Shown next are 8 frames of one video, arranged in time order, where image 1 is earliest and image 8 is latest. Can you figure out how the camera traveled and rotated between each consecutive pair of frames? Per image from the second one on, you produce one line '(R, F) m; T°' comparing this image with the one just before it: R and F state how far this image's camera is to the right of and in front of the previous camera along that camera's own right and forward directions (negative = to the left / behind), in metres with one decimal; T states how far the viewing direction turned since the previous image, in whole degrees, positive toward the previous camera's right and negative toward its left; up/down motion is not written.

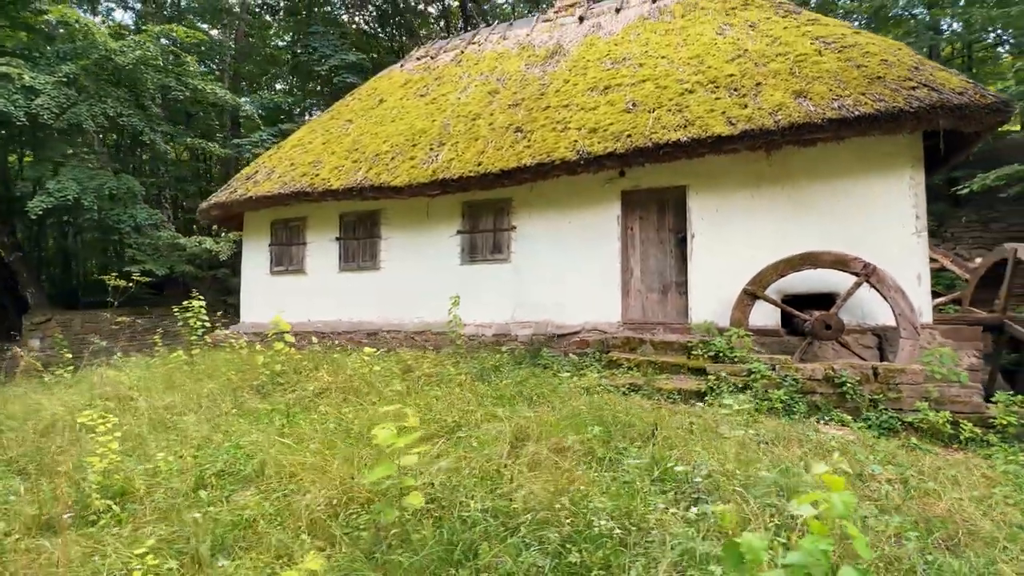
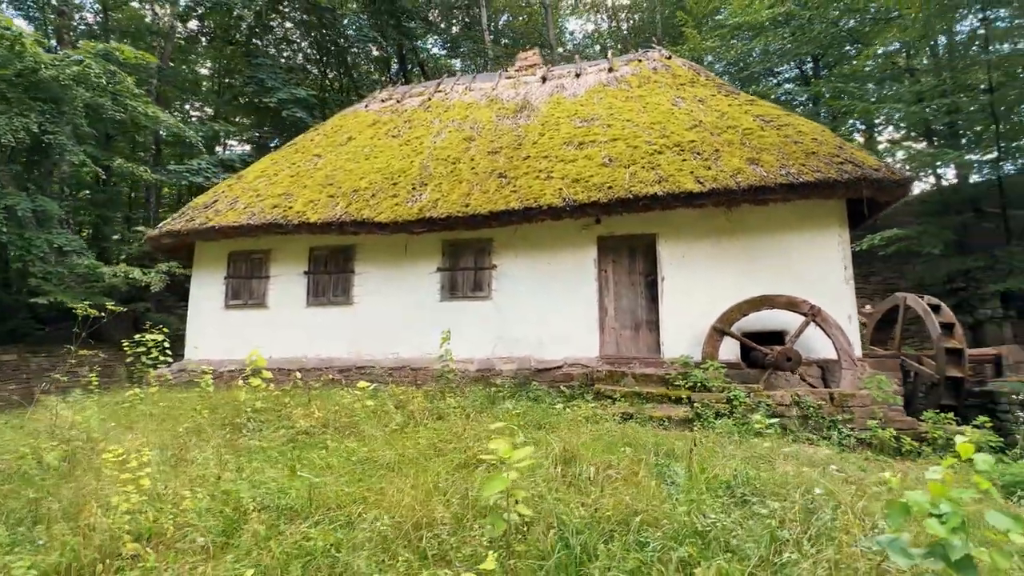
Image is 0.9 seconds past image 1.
(-0.9, -0.2) m; +10°
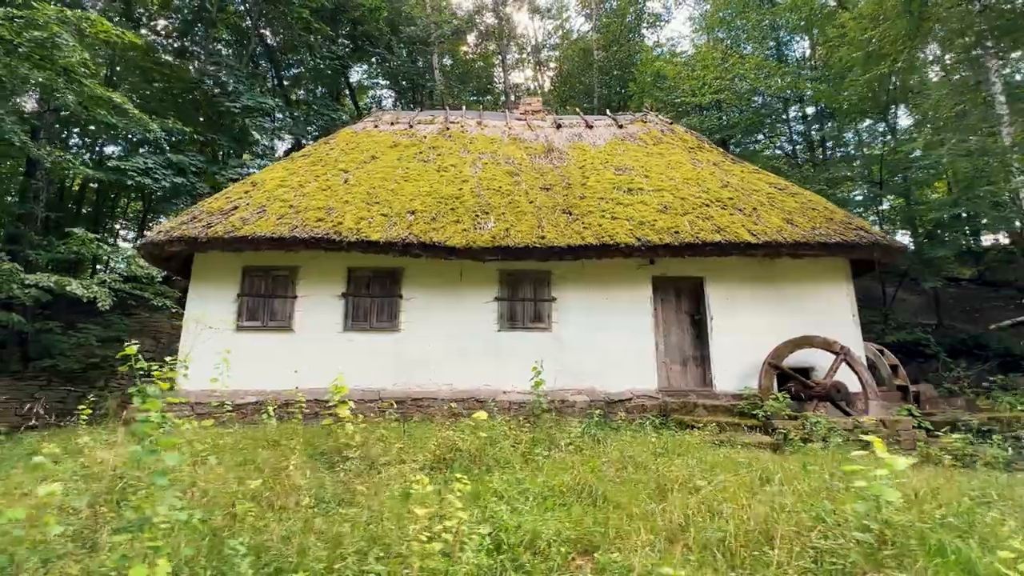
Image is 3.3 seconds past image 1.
(-2.7, +0.3) m; +15°
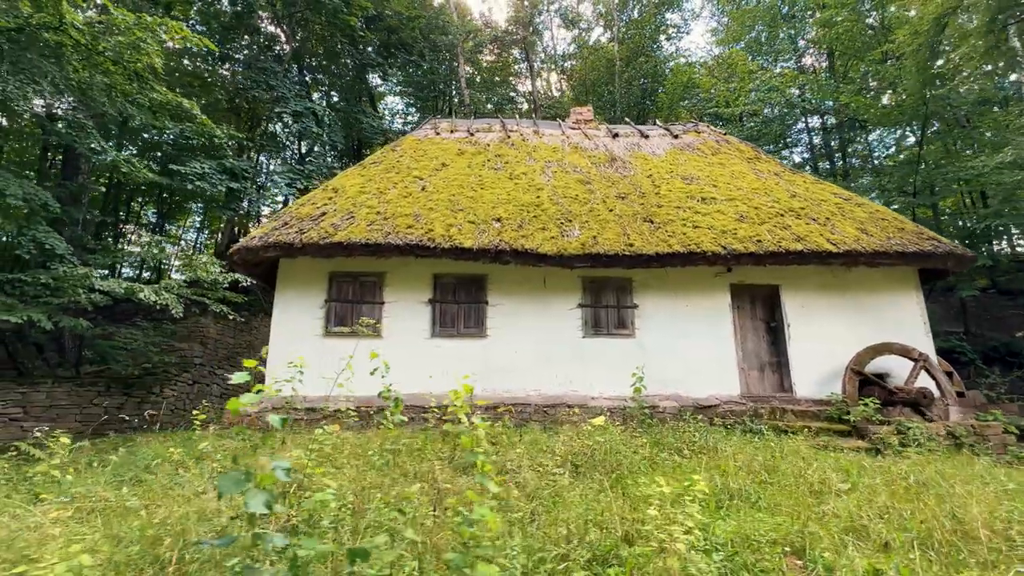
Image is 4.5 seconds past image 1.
(-1.3, -0.1) m; +1°
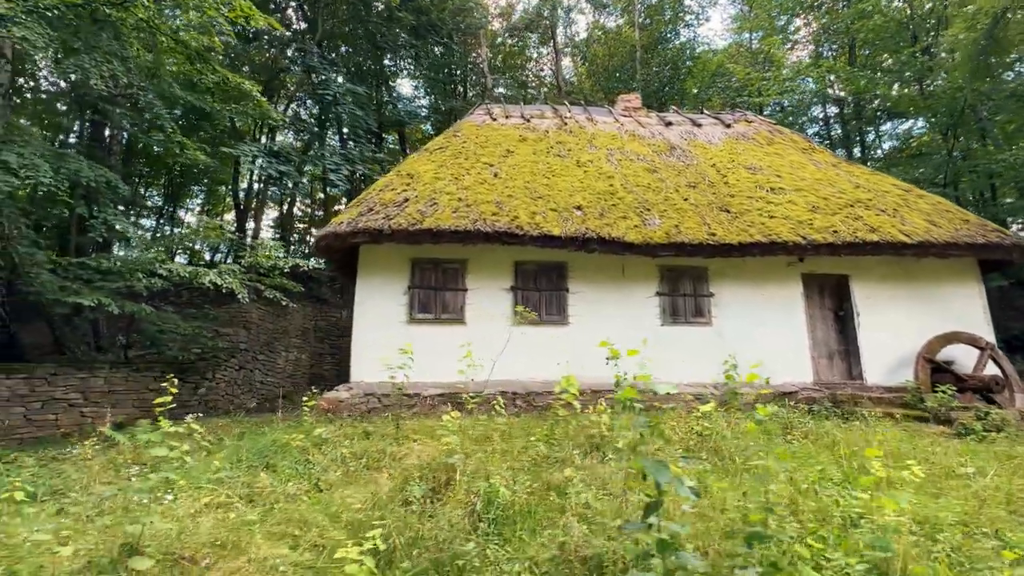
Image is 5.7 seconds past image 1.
(-1.3, 0.0) m; +2°
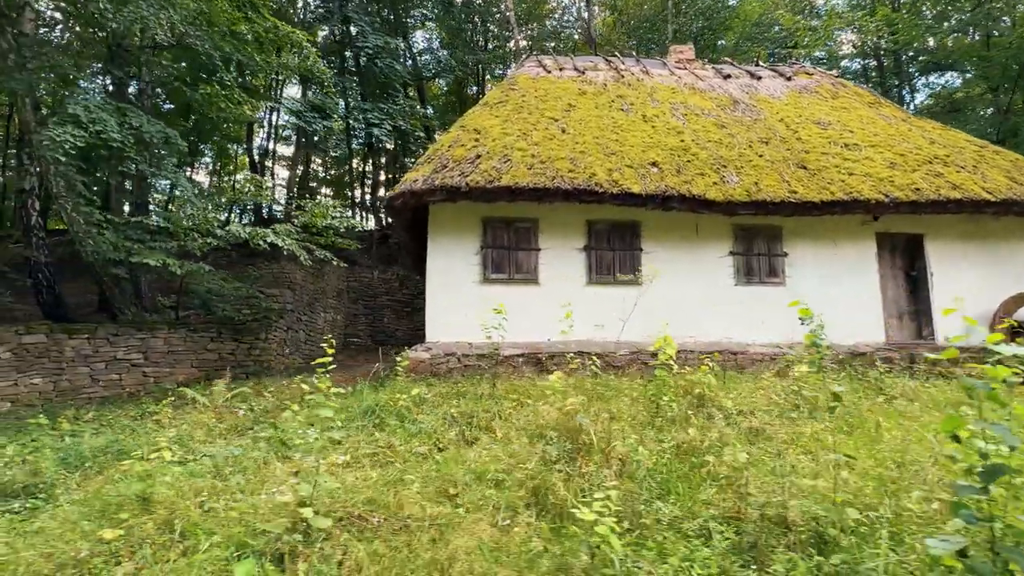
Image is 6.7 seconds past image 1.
(-1.0, +0.1) m; 0°
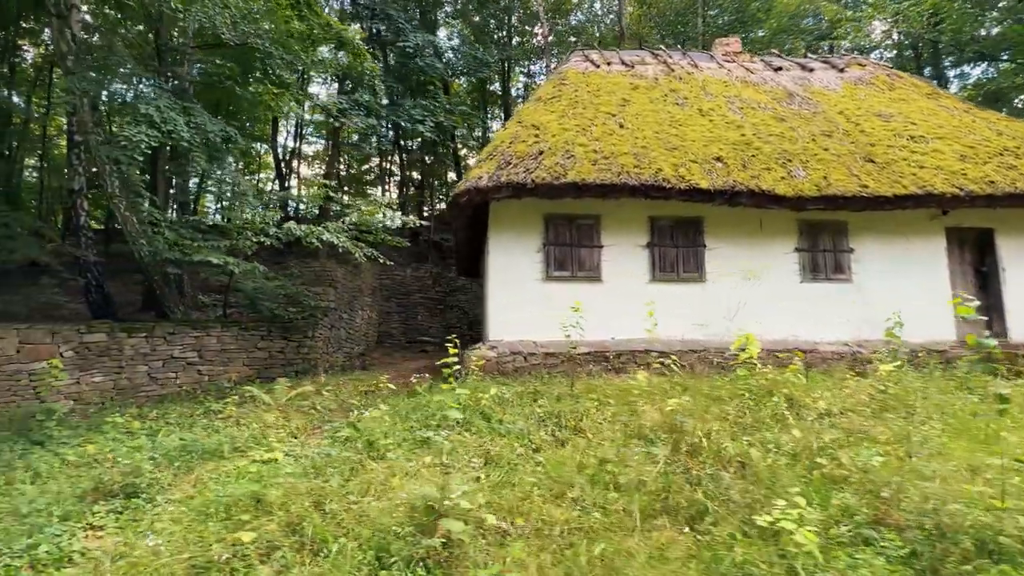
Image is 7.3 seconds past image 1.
(-0.7, +0.1) m; -1°
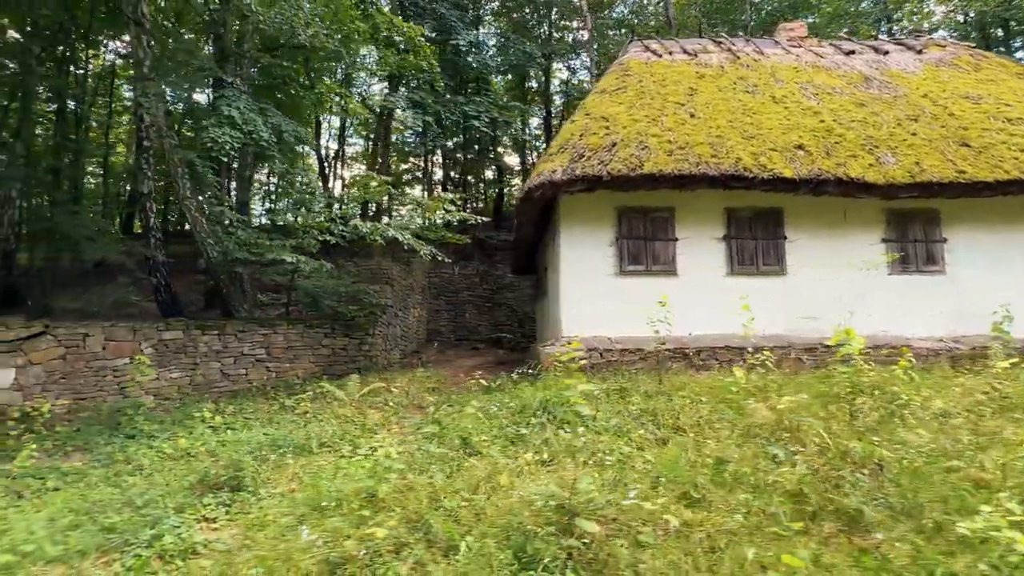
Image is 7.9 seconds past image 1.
(-0.6, +0.1) m; -3°
